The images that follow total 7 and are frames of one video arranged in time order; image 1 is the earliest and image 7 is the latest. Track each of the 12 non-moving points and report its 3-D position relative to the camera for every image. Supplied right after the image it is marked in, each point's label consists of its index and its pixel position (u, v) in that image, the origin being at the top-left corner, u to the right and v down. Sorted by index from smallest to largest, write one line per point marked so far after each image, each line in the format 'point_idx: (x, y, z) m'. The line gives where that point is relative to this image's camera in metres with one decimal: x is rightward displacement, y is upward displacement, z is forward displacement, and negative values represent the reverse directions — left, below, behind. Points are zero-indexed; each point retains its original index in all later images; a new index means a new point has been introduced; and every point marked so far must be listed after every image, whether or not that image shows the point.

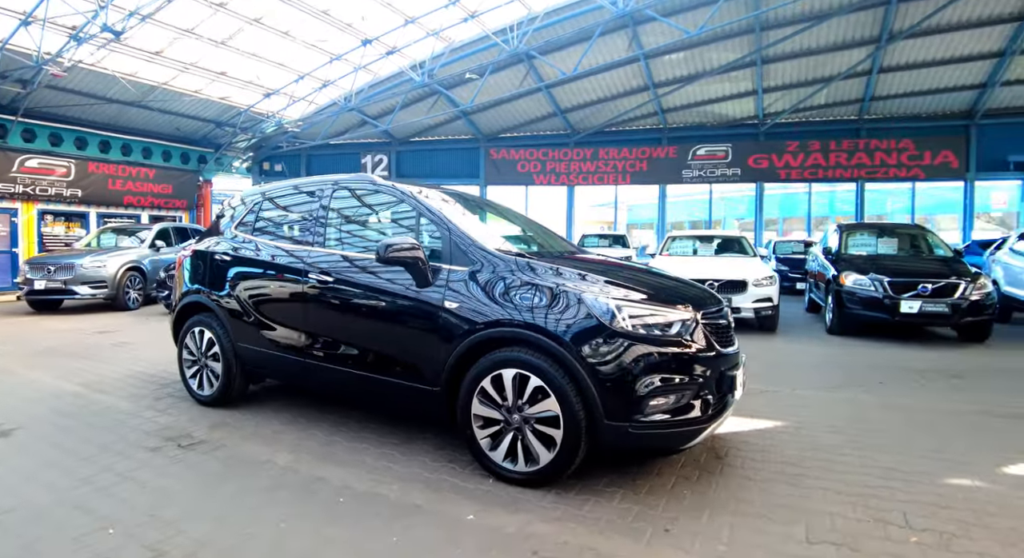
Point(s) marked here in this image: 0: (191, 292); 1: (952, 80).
0: (-2.7, -0.1, +4.6) m
1: (+13.6, +6.2, +17.0) m
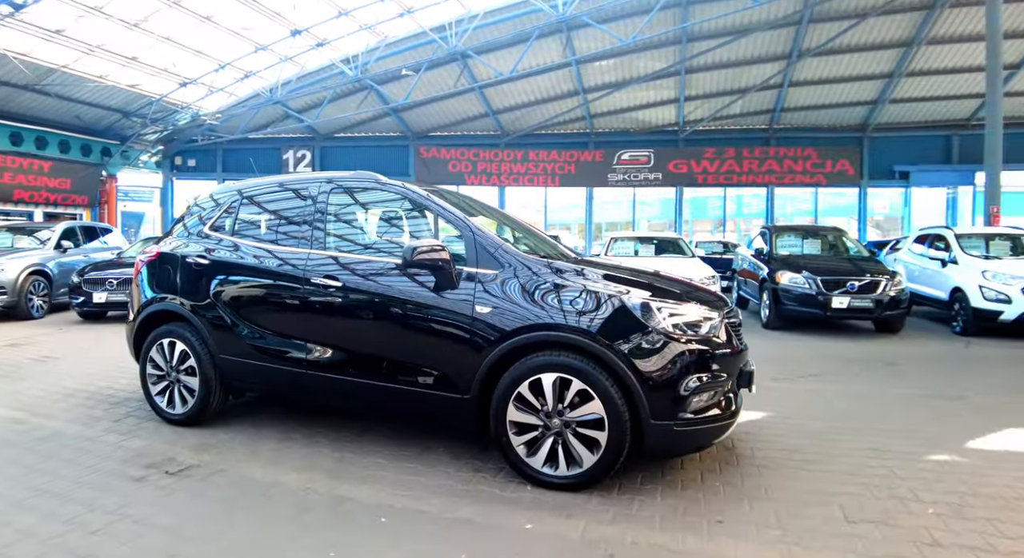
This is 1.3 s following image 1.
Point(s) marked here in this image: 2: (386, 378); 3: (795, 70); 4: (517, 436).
0: (-2.7, -0.2, +4.2) m
1: (+11.5, +6.3, +18.9) m
2: (-0.9, -0.6, +3.4) m
3: (+8.9, +6.6, +17.4) m
4: (0.0, -0.9, +3.0) m
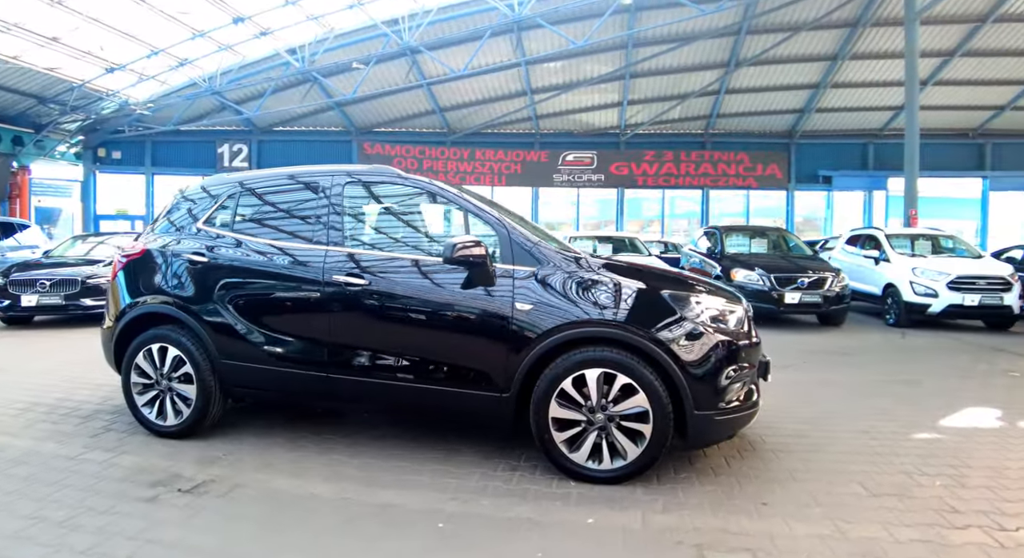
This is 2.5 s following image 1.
0: (-2.6, -0.2, +3.8) m
1: (+9.6, +6.4, +20.2) m
2: (-0.7, -0.6, +3.3) m
3: (+7.3, +6.7, +18.4) m
4: (+0.3, -0.9, +3.1) m
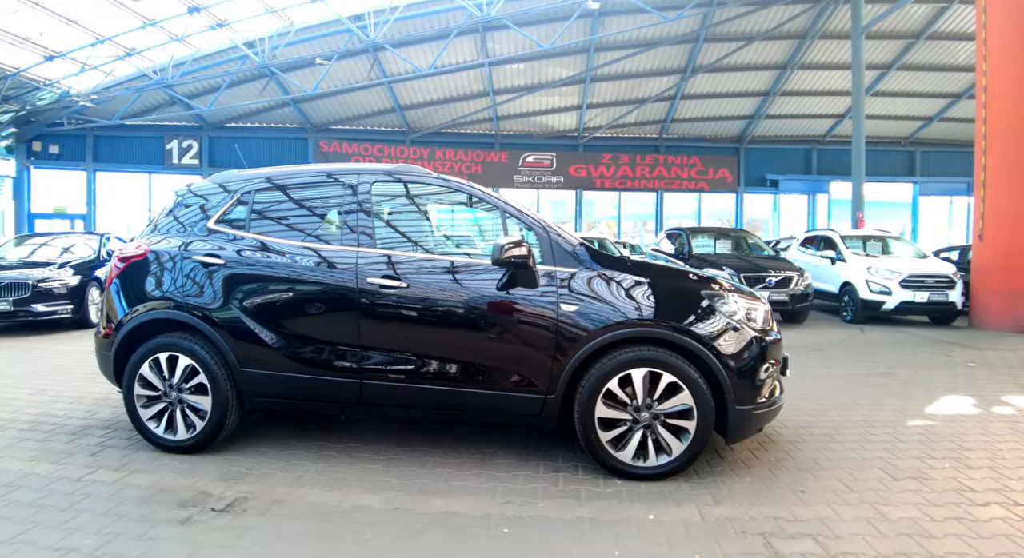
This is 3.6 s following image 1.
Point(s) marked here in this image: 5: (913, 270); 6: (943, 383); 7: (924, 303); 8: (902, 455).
0: (-2.4, -0.2, +3.6) m
1: (+8.2, +6.4, +21.0) m
2: (-0.4, -0.6, +3.3) m
3: (+6.0, +6.7, +19.0) m
4: (+0.5, -0.9, +3.1) m
5: (+6.9, +0.2, +9.5) m
6: (+4.3, -1.0, +5.5) m
7: (+7.1, -0.4, +9.4) m
8: (+2.5, -1.1, +3.5) m
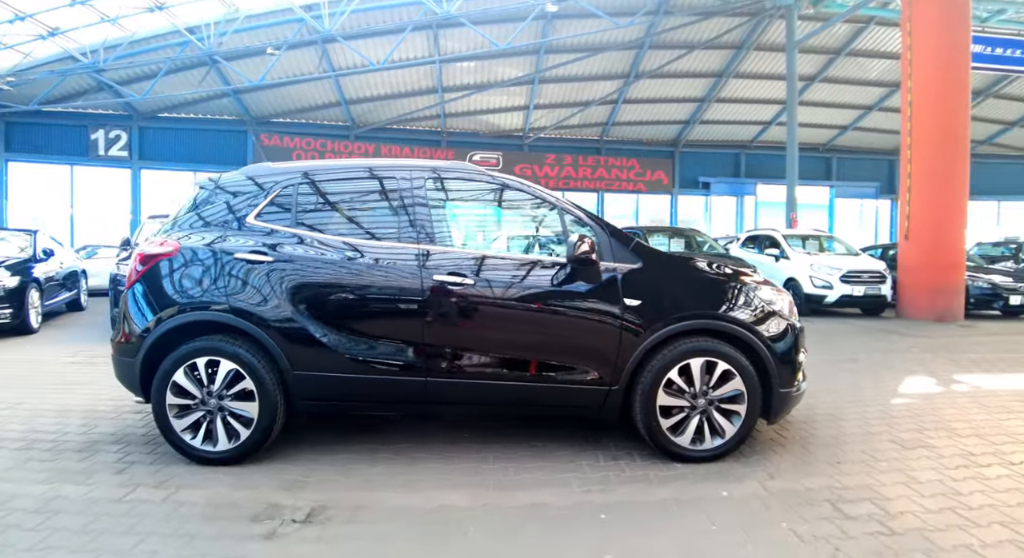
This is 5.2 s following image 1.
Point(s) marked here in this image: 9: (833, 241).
0: (-2.0, -0.2, +3.4) m
1: (+6.2, +6.5, +22.1) m
2: (-0.1, -0.6, +3.4) m
3: (+4.3, +6.8, +19.8) m
4: (+0.9, -0.8, +3.3) m
5: (+6.4, +0.2, +10.5) m
6: (+4.4, -1.0, +6.2) m
7: (+6.6, -0.3, +10.4) m
8: (+2.8, -1.1, +4.0) m
9: (+6.9, +0.8, +11.9) m
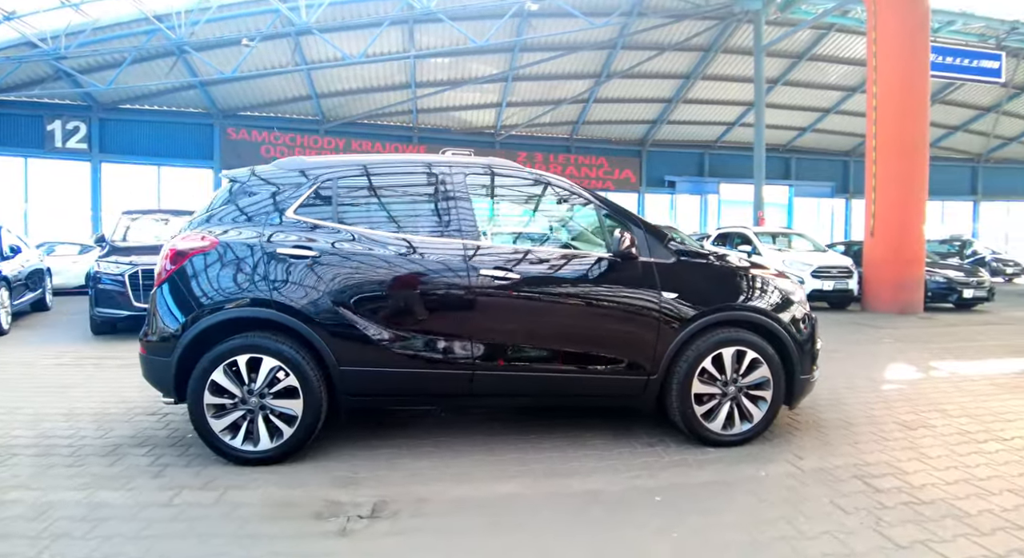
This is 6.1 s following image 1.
0: (-1.8, -0.2, +3.4) m
1: (+5.1, +6.7, +22.5) m
2: (+0.2, -0.6, +3.5) m
3: (+3.3, +6.9, +20.1) m
4: (+1.2, -0.8, +3.5) m
5: (+6.2, +0.3, +11.0) m
6: (+4.4, -0.9, +6.6) m
7: (+6.3, -0.2, +11.0) m
8: (+3.0, -1.0, +4.3) m
9: (+6.5, +0.9, +12.5) m
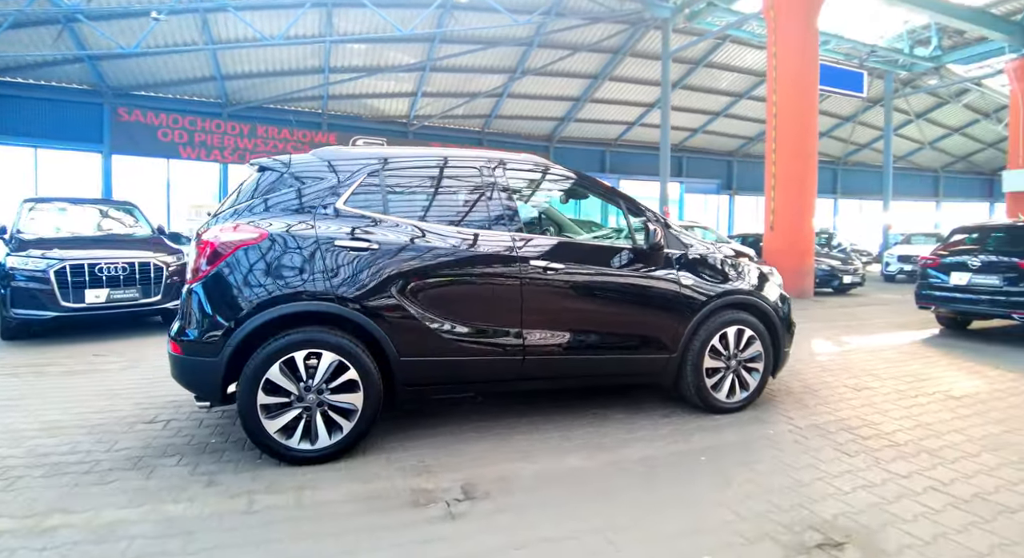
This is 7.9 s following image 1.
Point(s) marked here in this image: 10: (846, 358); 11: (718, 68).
0: (-1.5, -0.2, +3.4) m
1: (+1.6, +7.1, +23.3) m
2: (+0.5, -0.5, +3.8) m
3: (+0.3, +7.3, +20.6) m
4: (+1.4, -0.7, +4.0) m
5: (+4.9, +0.6, +12.3) m
6: (+4.0, -0.7, +7.7) m
7: (+5.1, 0.0, +12.3) m
8: (+3.1, -0.9, +5.2) m
9: (+5.0, +1.2, +13.8) m
10: (+3.7, -0.9, +6.0) m
11: (+7.4, +7.4, +19.5) m
